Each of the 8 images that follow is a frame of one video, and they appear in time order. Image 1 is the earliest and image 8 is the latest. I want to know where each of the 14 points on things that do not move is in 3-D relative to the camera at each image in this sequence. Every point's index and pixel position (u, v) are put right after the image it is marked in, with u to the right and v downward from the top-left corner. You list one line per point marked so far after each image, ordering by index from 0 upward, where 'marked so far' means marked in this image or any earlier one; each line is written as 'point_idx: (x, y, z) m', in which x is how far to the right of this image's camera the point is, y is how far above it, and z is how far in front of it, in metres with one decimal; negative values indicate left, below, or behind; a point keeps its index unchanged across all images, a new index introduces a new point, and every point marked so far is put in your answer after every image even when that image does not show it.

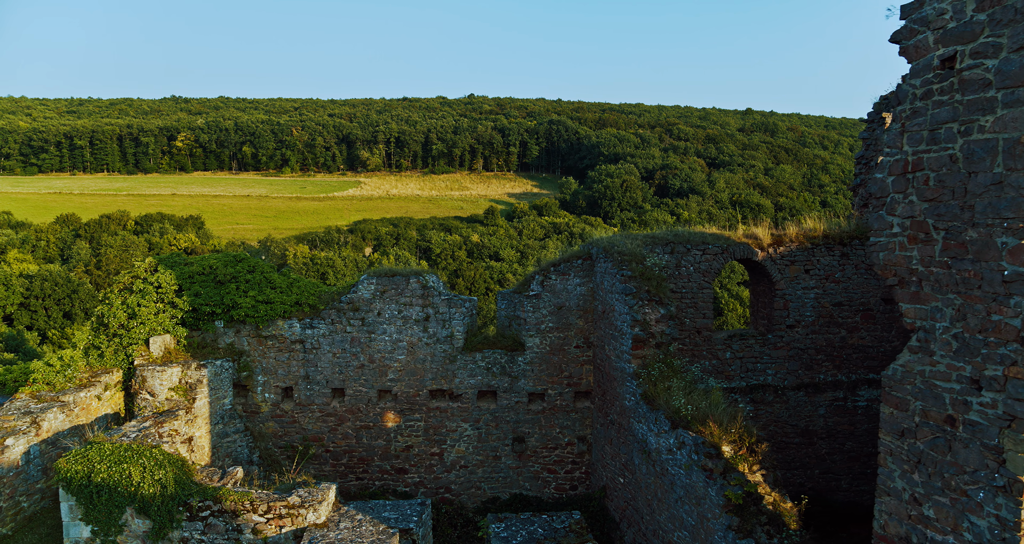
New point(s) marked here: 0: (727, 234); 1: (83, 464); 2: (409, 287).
0: (+3.3, +0.6, +8.6) m
1: (-4.5, -2.0, +5.8) m
2: (-1.5, -0.2, +8.2) m
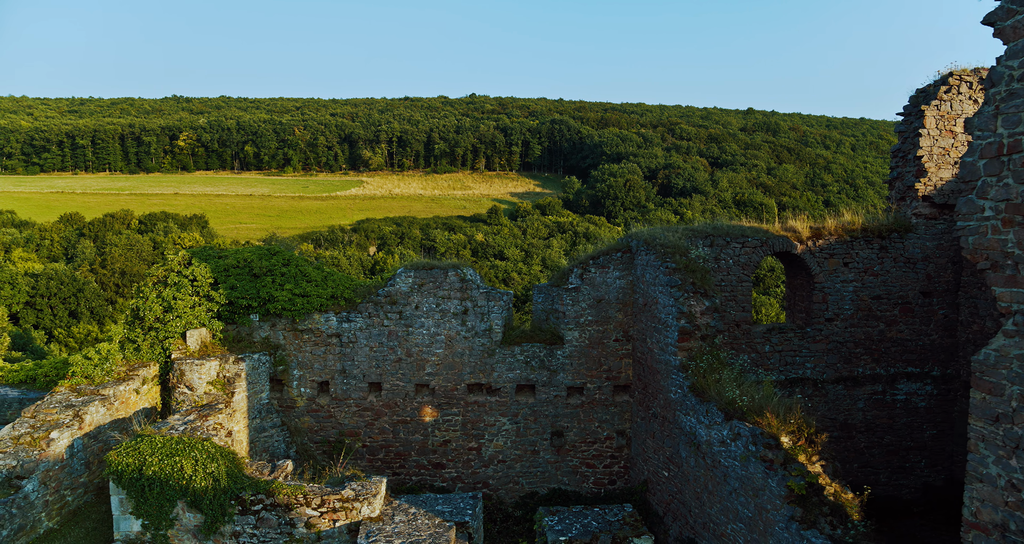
0: (+3.9, +0.7, +8.6) m
1: (-3.9, -1.9, +5.7) m
2: (-1.0, -0.1, +8.1) m
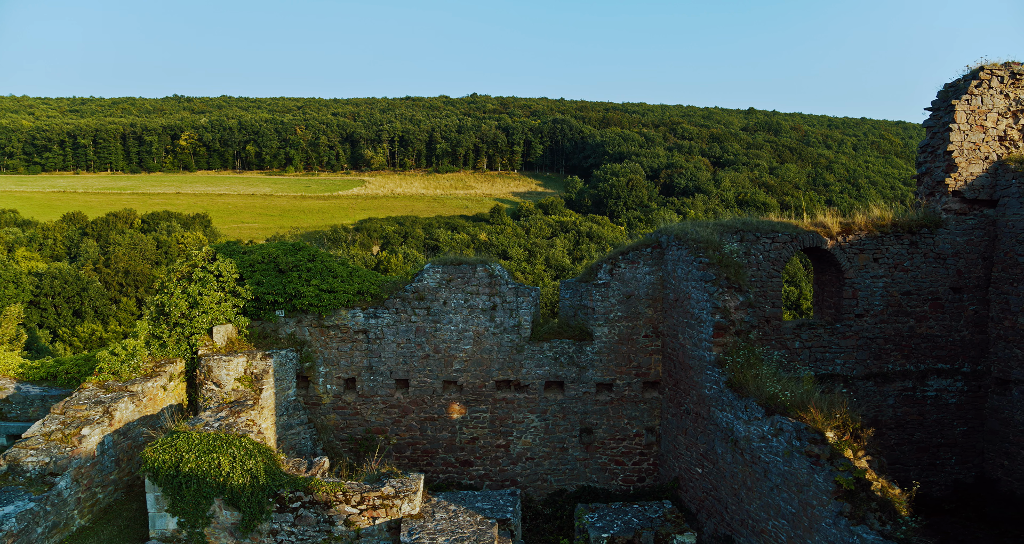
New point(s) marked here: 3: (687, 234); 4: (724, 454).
0: (+4.3, +0.8, +8.5) m
1: (-3.5, -1.9, +5.6) m
2: (-0.5, -0.1, +8.1) m
3: (+2.4, +0.5, +7.7) m
4: (+2.6, -2.3, +6.9) m
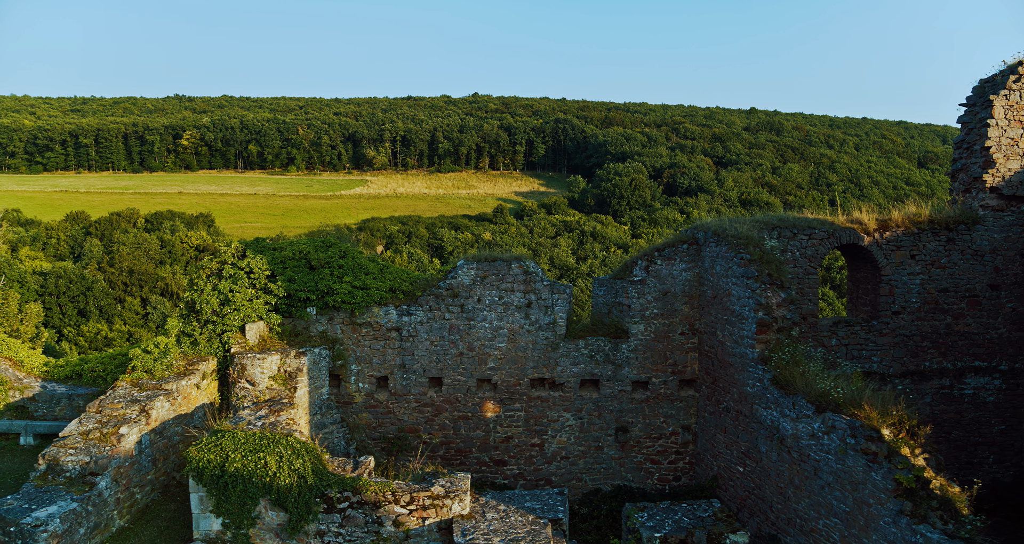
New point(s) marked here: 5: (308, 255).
0: (+4.8, +0.8, +8.4) m
1: (-3.0, -1.8, +5.5) m
2: (0.0, 0.0, +8.0) m
3: (+3.0, +0.6, +7.6) m
4: (+3.2, -2.2, +6.8) m
5: (-3.0, +0.2, +8.1) m
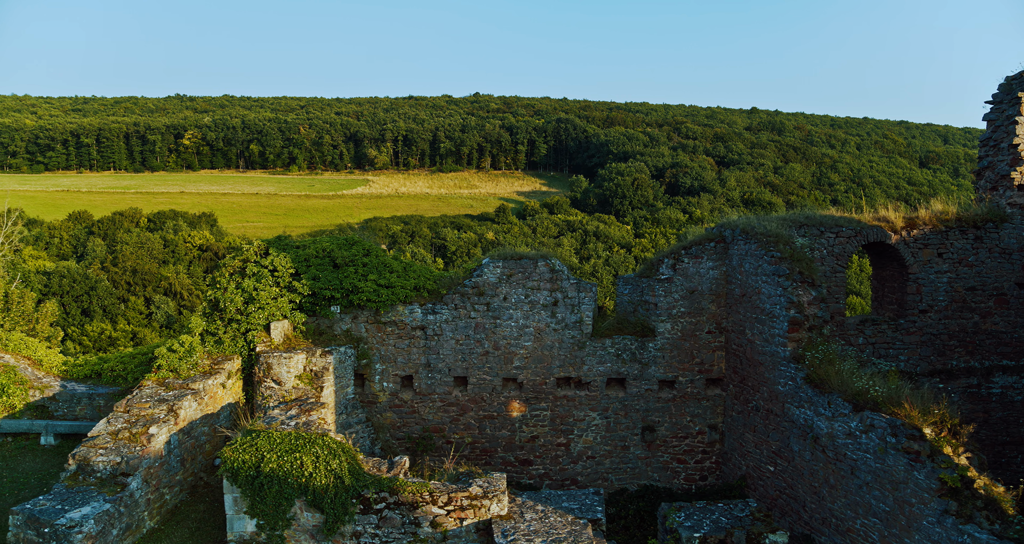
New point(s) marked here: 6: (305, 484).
0: (+5.2, +0.8, +8.4) m
1: (-2.6, -1.8, +5.5) m
2: (+0.4, 0.0, +7.9) m
3: (+3.3, +0.6, +7.6) m
4: (+3.5, -2.2, +6.8) m
5: (-2.6, +0.3, +8.0) m
6: (-2.0, -2.1, +5.4) m
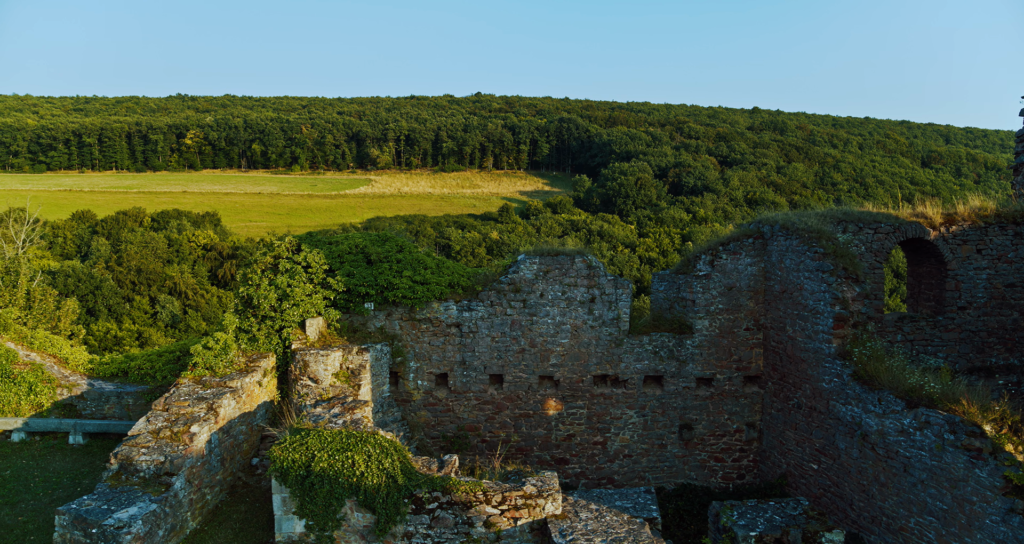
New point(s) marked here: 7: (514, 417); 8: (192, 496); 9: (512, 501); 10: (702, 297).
0: (+5.7, +0.9, +8.3) m
1: (-2.1, -1.7, +5.4) m
2: (+0.9, +0.1, +7.8) m
3: (+3.8, +0.7, +7.5) m
4: (+4.1, -2.1, +6.7) m
5: (-2.1, +0.3, +7.9) m
6: (-1.5, -2.0, +5.3) m
7: (0.0, -2.1, +8.0) m
8: (-3.4, -2.4, +5.9) m
9: (0.0, -2.2, +5.3) m
10: (+2.7, -0.4, +8.0) m
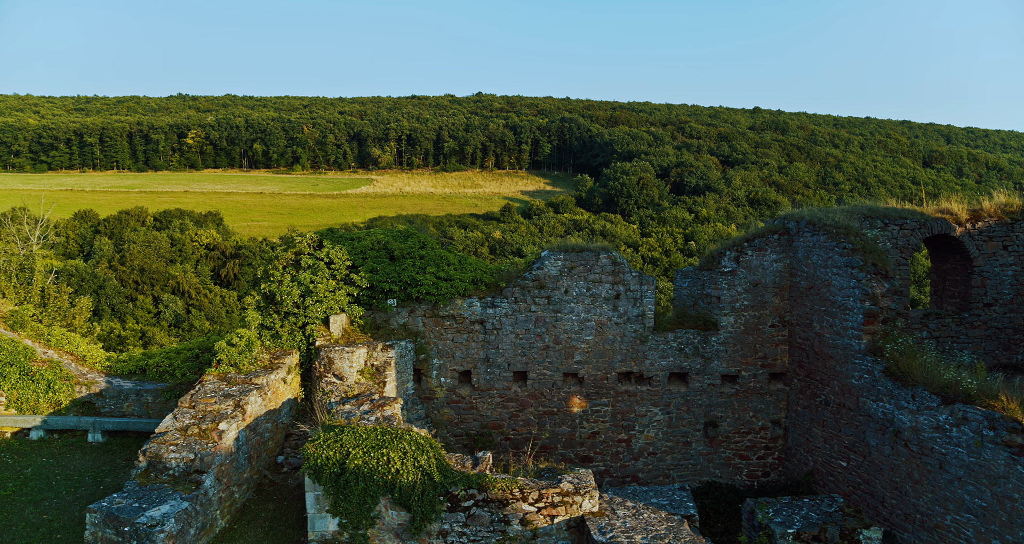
0: (+6.1, +0.9, +8.2) m
1: (-1.7, -1.7, +5.3) m
2: (+1.2, +0.1, +7.7) m
3: (+4.2, +0.7, +7.4) m
4: (+4.4, -2.1, +6.6) m
5: (-1.8, +0.4, +7.9) m
6: (-1.1, -2.0, +5.2) m
7: (+0.4, -2.0, +7.9) m
8: (-3.1, -2.3, +5.8) m
9: (+0.3, -2.1, +5.2) m
10: (+3.1, -0.3, +7.9) m
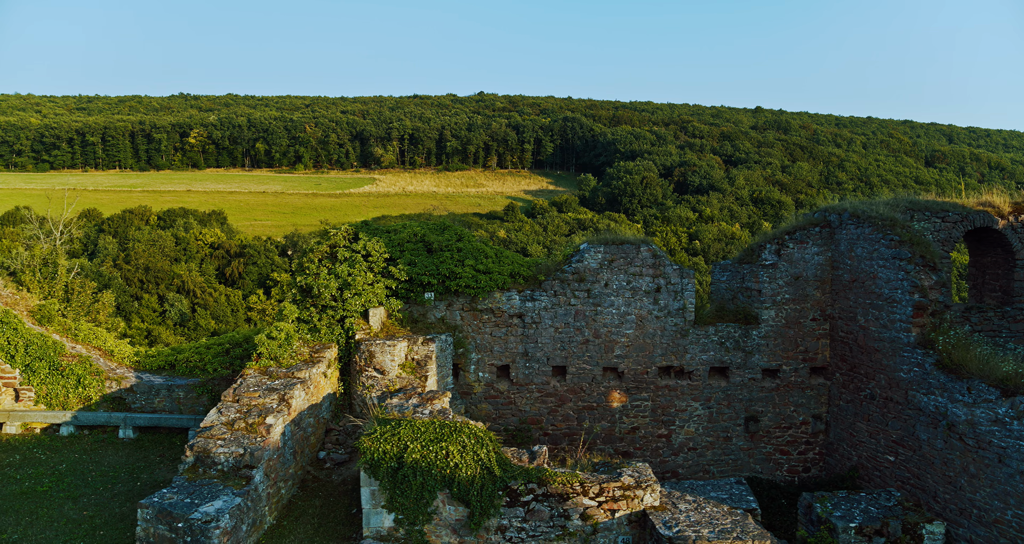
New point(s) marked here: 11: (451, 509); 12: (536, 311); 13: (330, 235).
0: (+6.6, +1.0, +8.2) m
1: (-1.1, -1.6, +5.2) m
2: (+1.8, +0.2, +7.6) m
3: (+4.7, +0.8, +7.3) m
4: (+5.0, -2.0, +6.5) m
5: (-1.2, +0.5, +7.8) m
6: (-0.6, -1.9, +5.1) m
7: (+0.9, -1.9, +7.8) m
8: (-2.5, -2.2, +5.7) m
9: (+0.9, -2.0, +5.1) m
10: (+3.6, -0.2, +7.8) m
11: (-0.6, -2.2, +5.2) m
12: (+0.3, -0.5, +7.7) m
13: (-2.5, +0.5, +7.7) m
